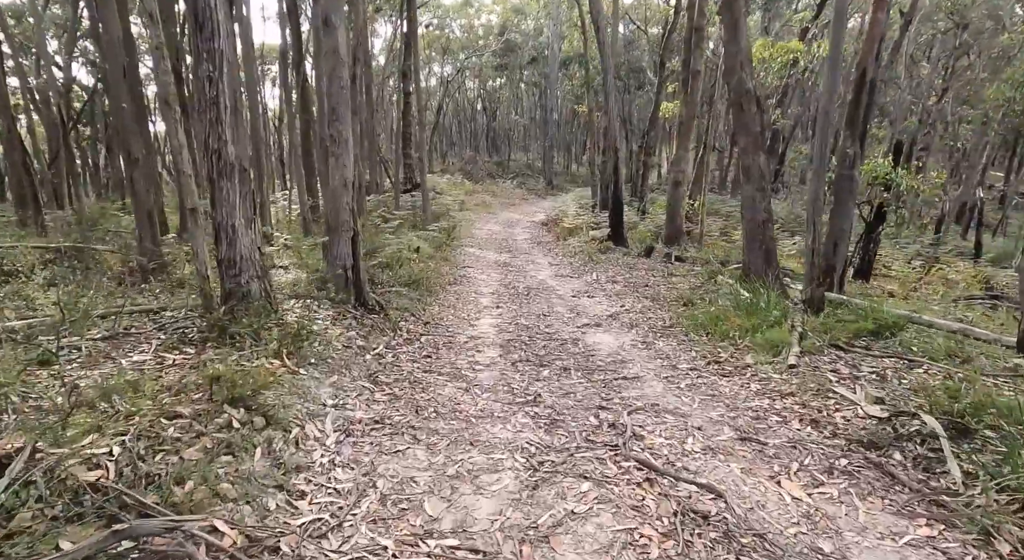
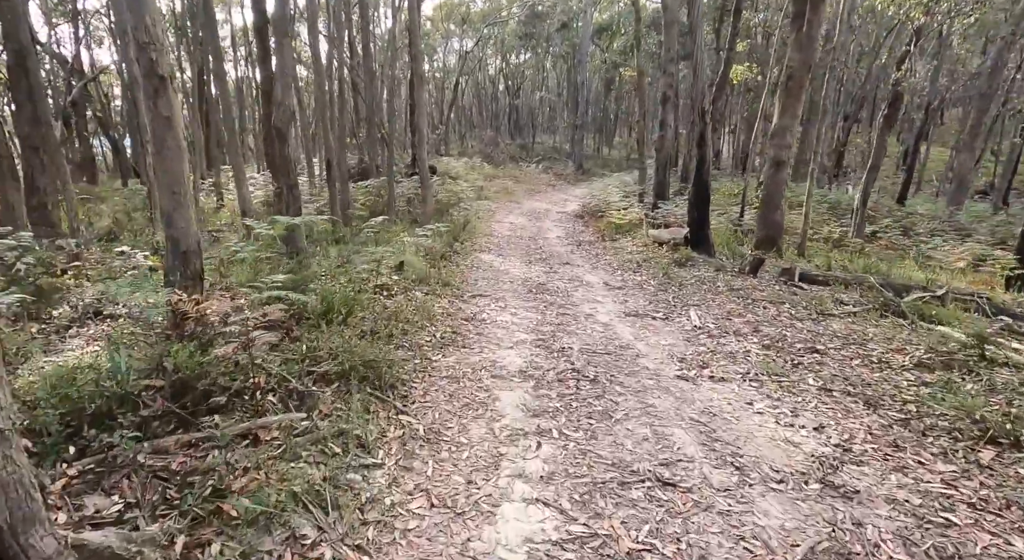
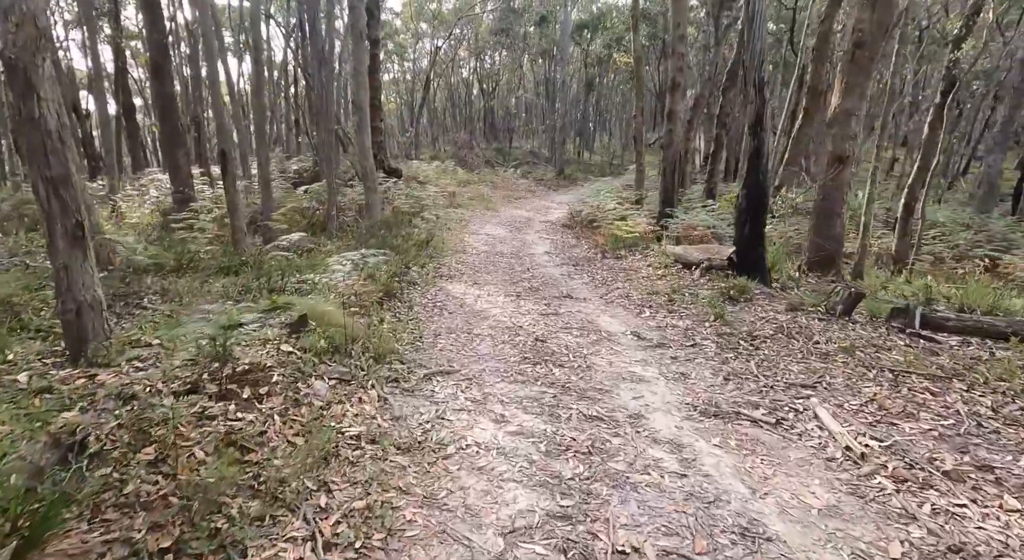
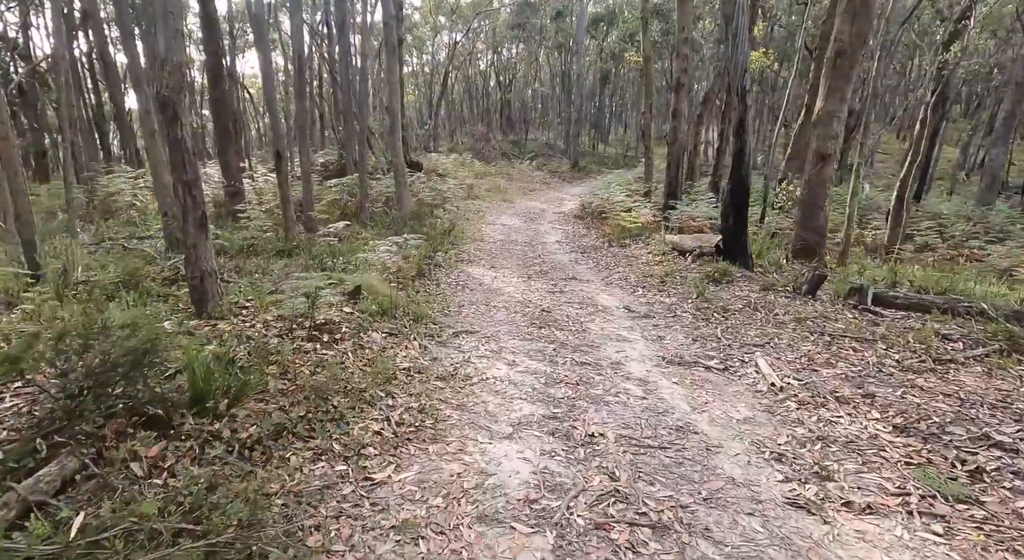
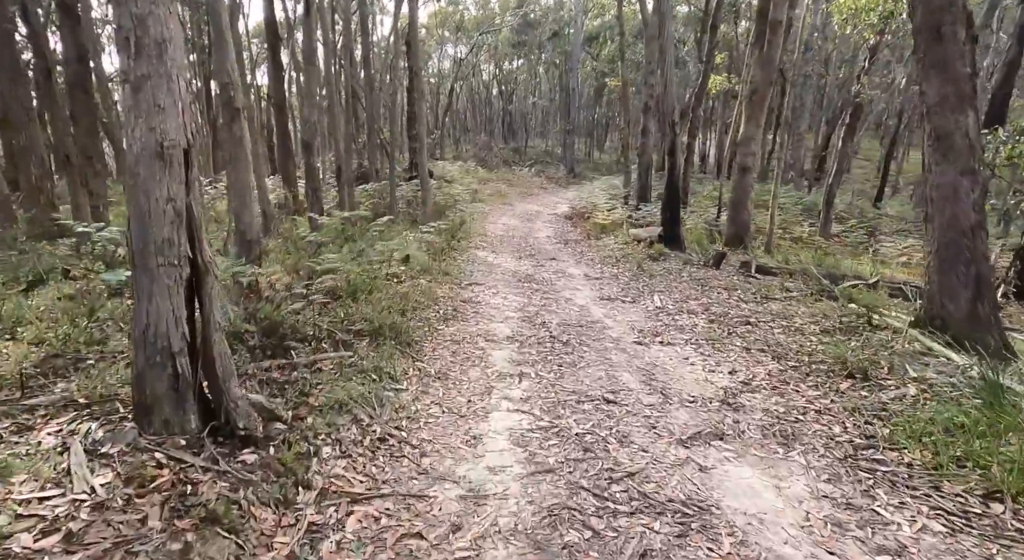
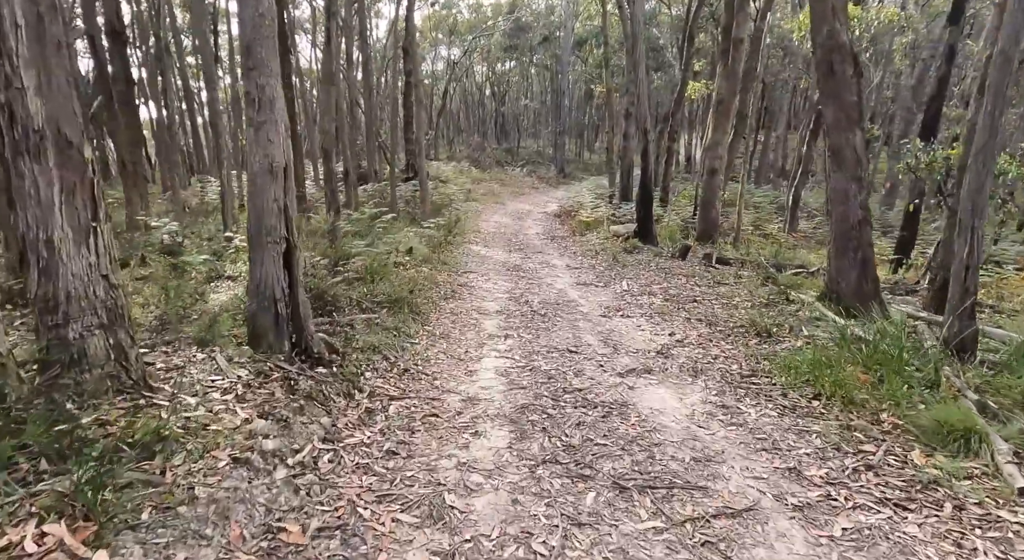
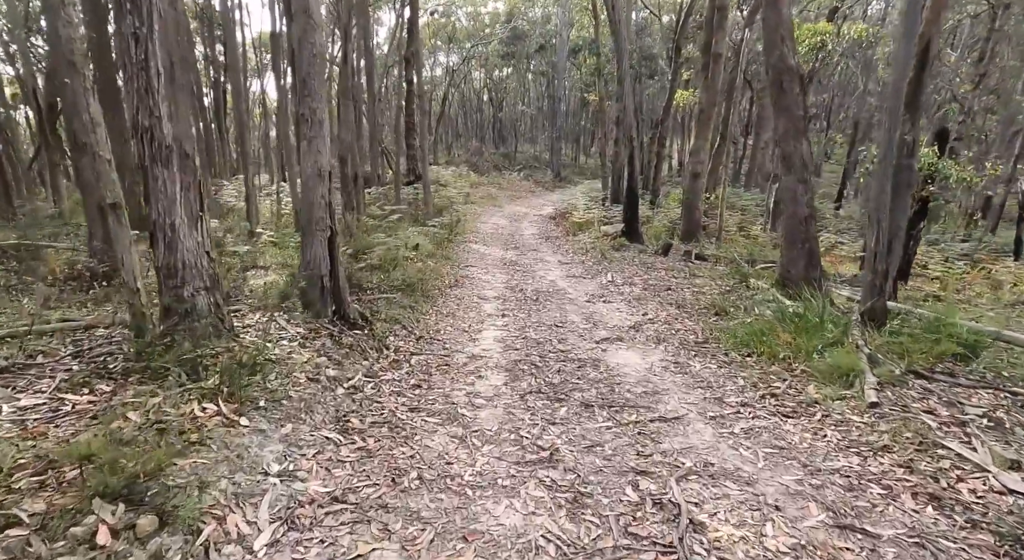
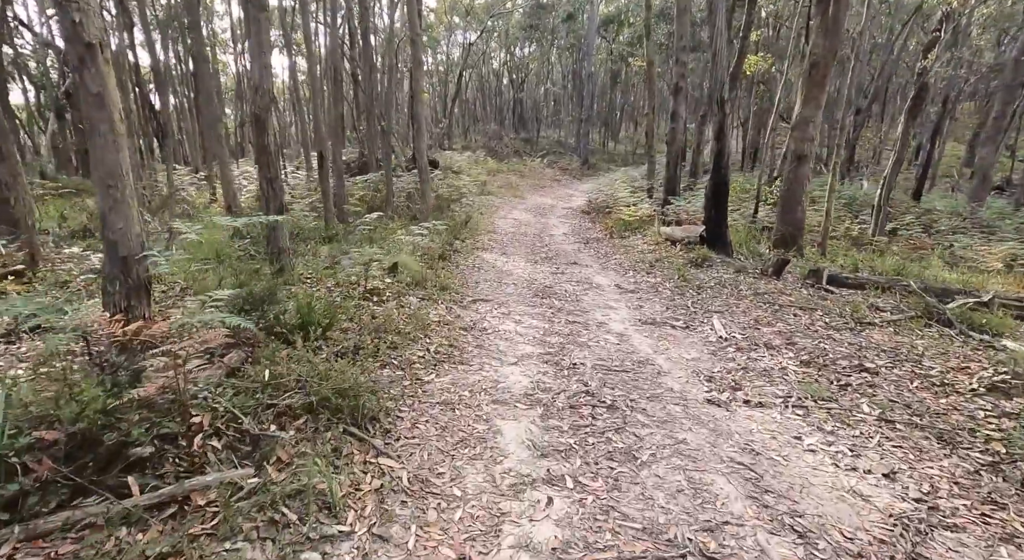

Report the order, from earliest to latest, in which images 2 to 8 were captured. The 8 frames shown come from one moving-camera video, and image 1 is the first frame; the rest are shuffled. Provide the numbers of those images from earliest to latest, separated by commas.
7, 6, 5, 2, 8, 4, 3
